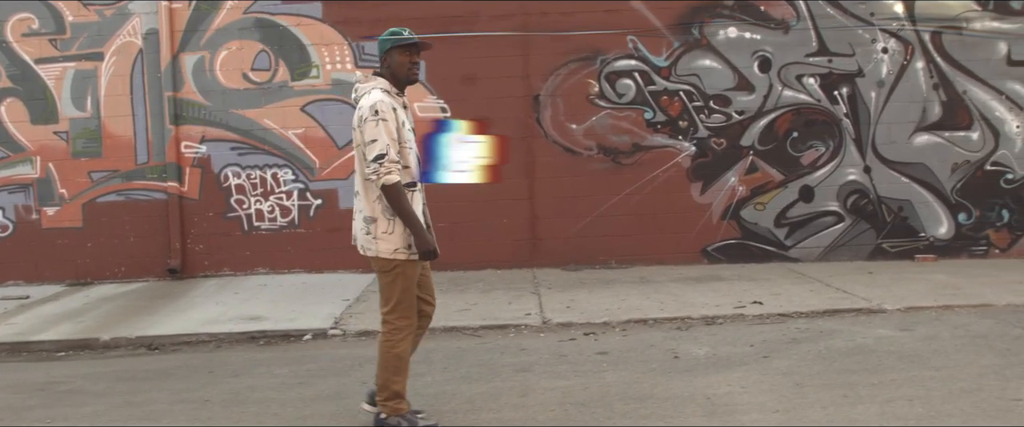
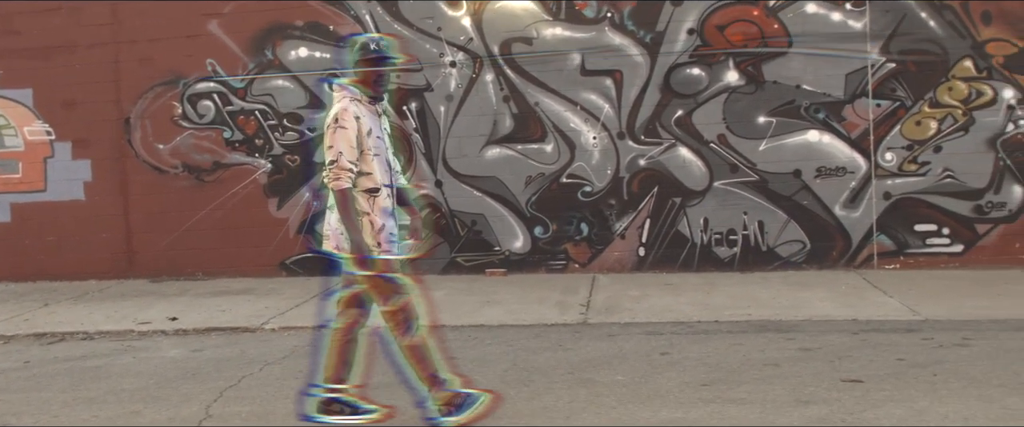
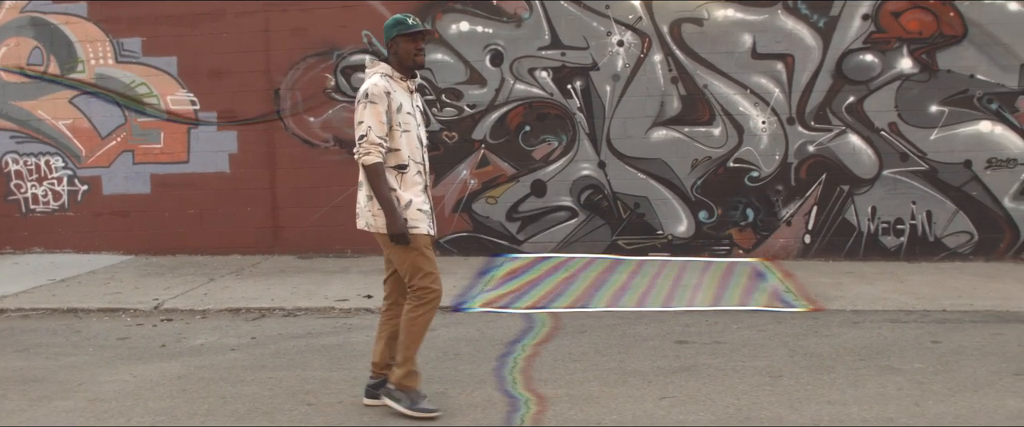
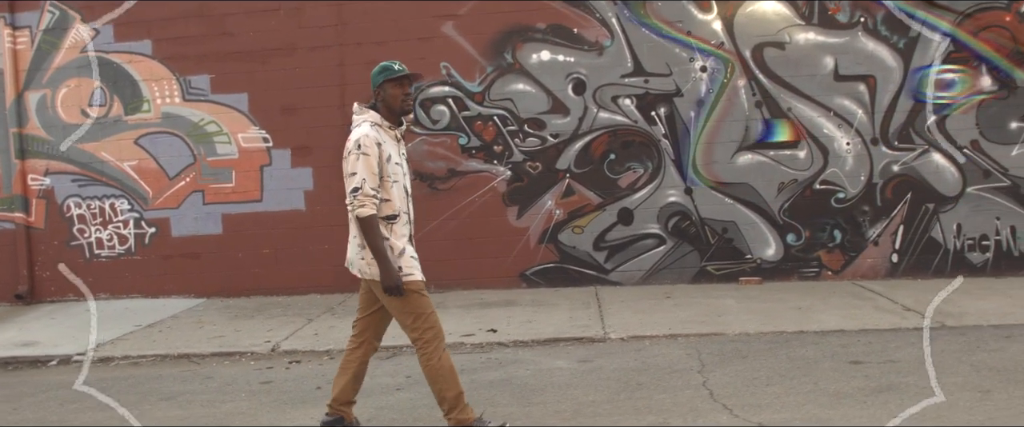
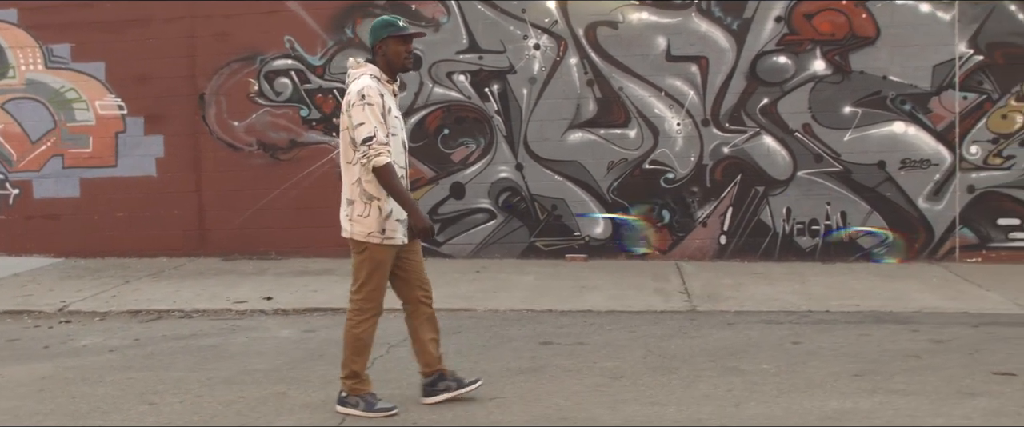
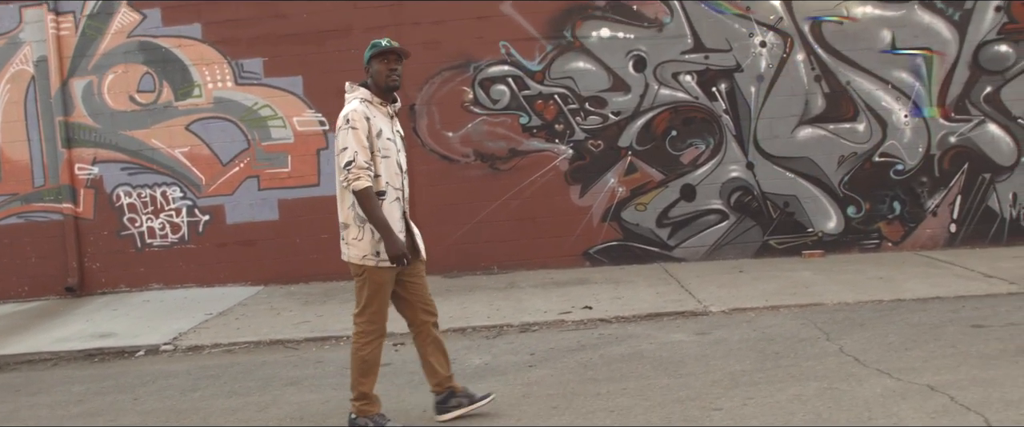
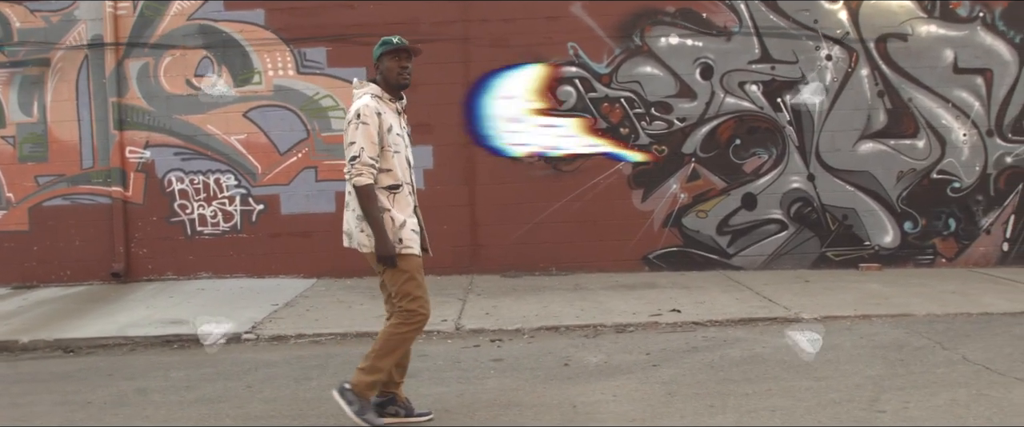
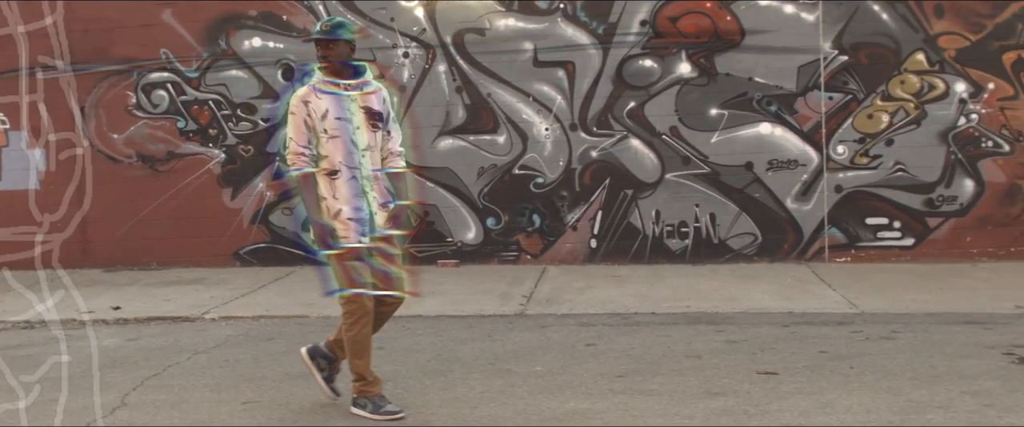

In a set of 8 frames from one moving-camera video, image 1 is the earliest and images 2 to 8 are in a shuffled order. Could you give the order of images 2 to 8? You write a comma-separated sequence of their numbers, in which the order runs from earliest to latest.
7, 6, 4, 3, 5, 2, 8
